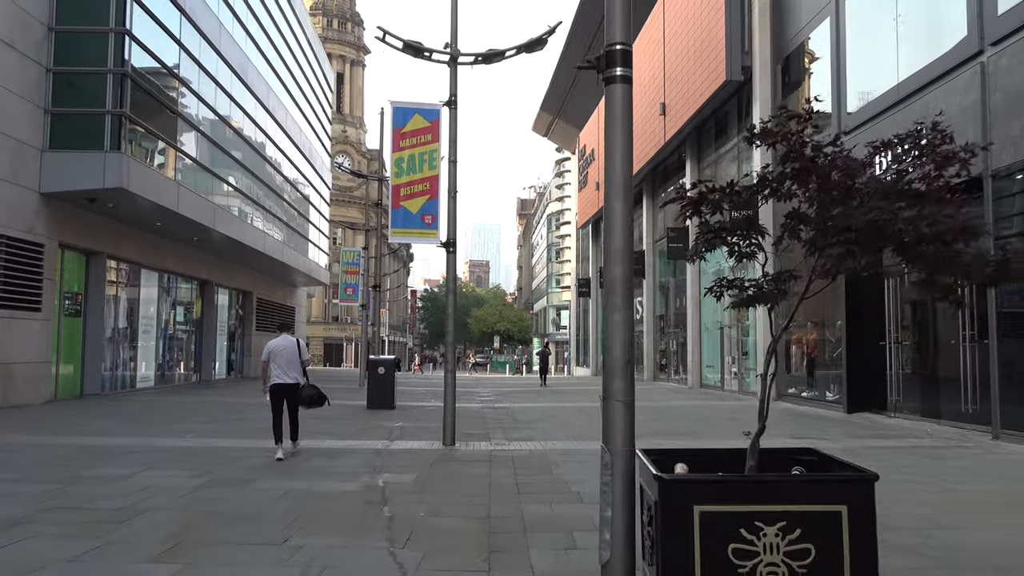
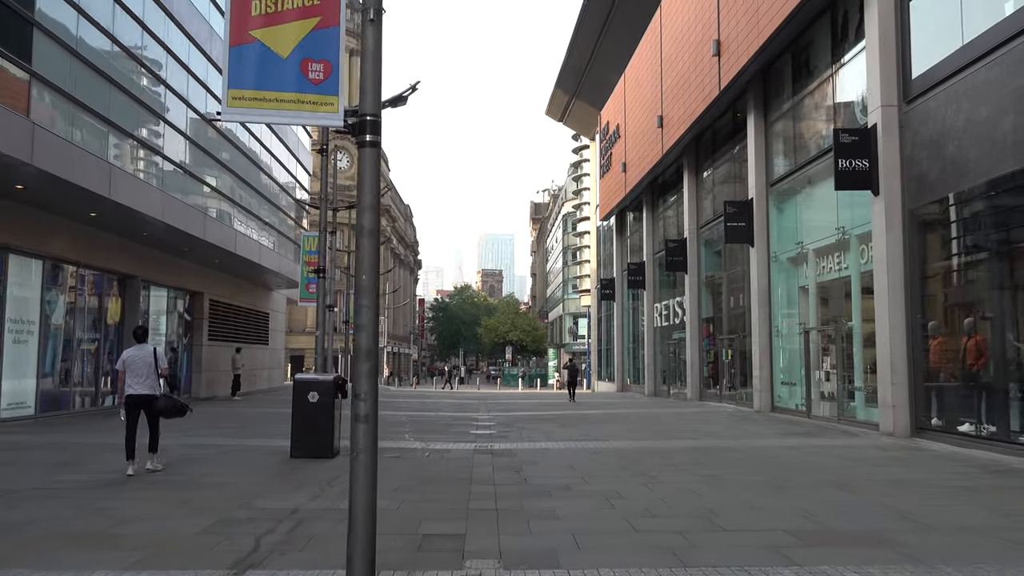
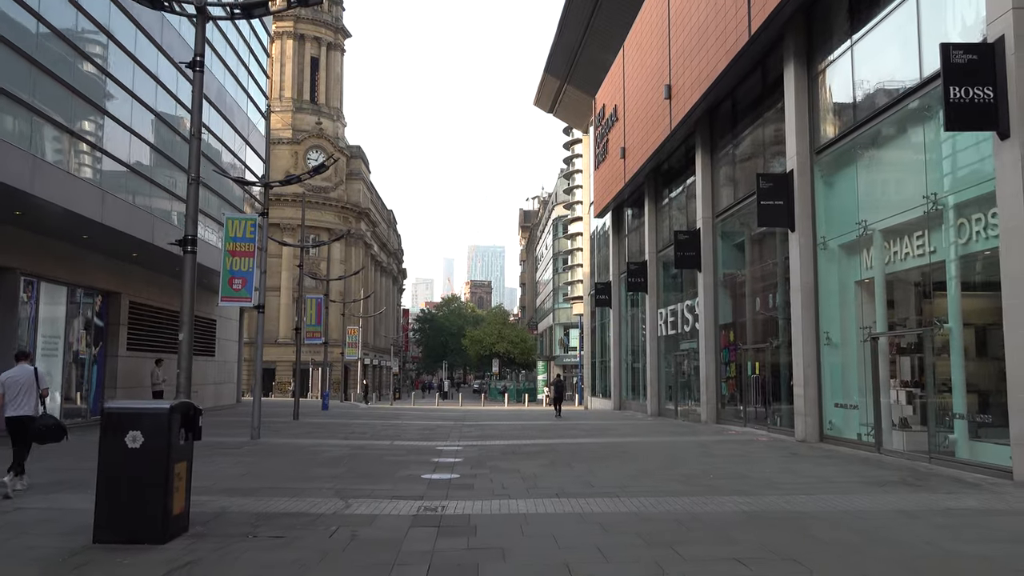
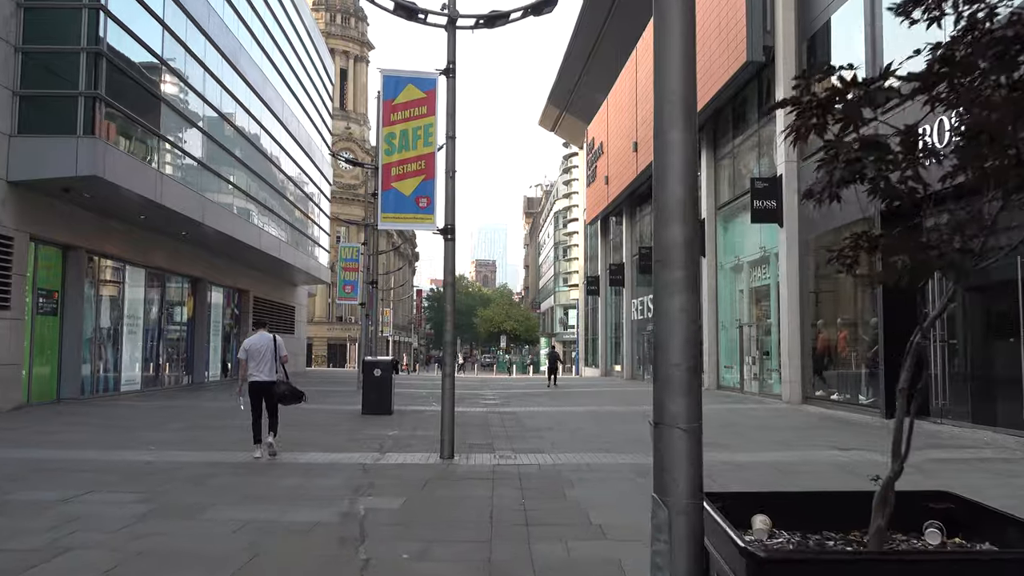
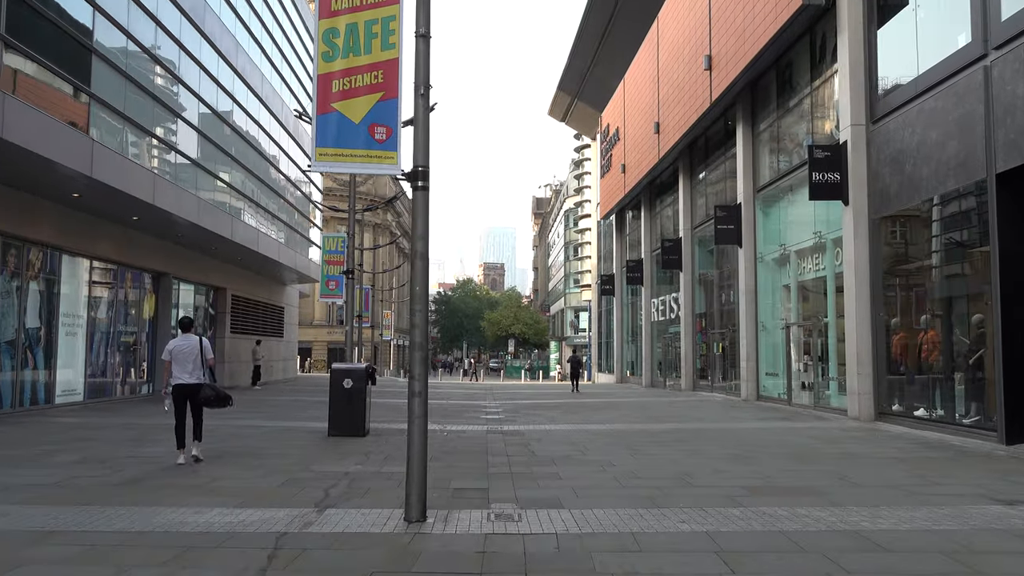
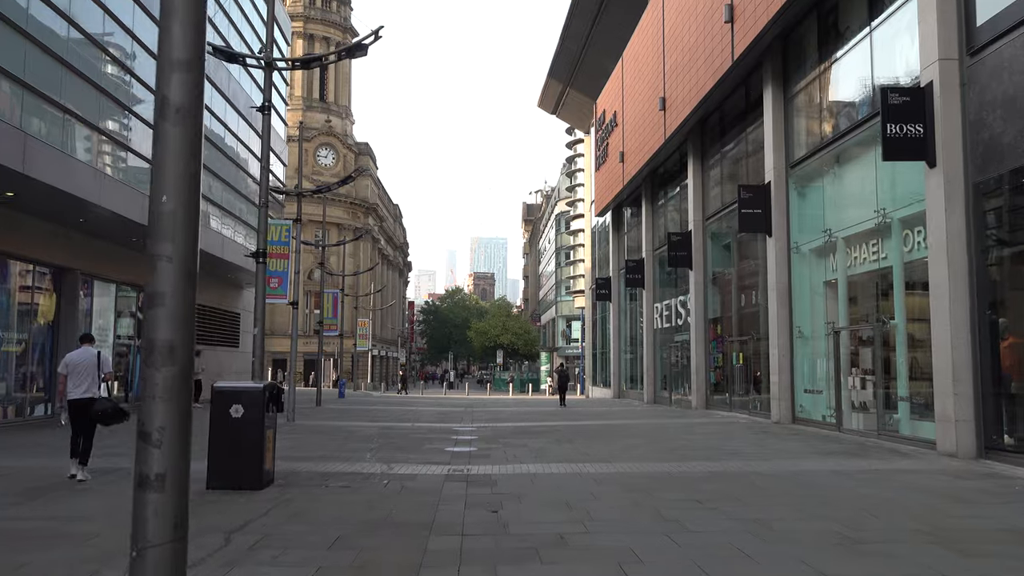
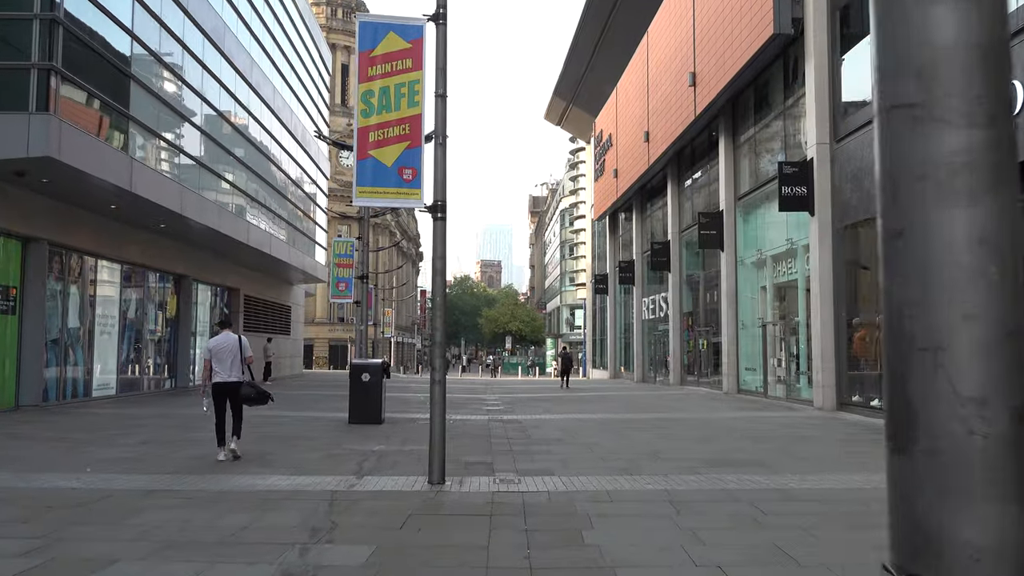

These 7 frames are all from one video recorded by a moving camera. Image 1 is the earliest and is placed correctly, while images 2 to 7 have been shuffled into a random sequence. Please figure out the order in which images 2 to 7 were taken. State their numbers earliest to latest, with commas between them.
4, 7, 5, 2, 6, 3
